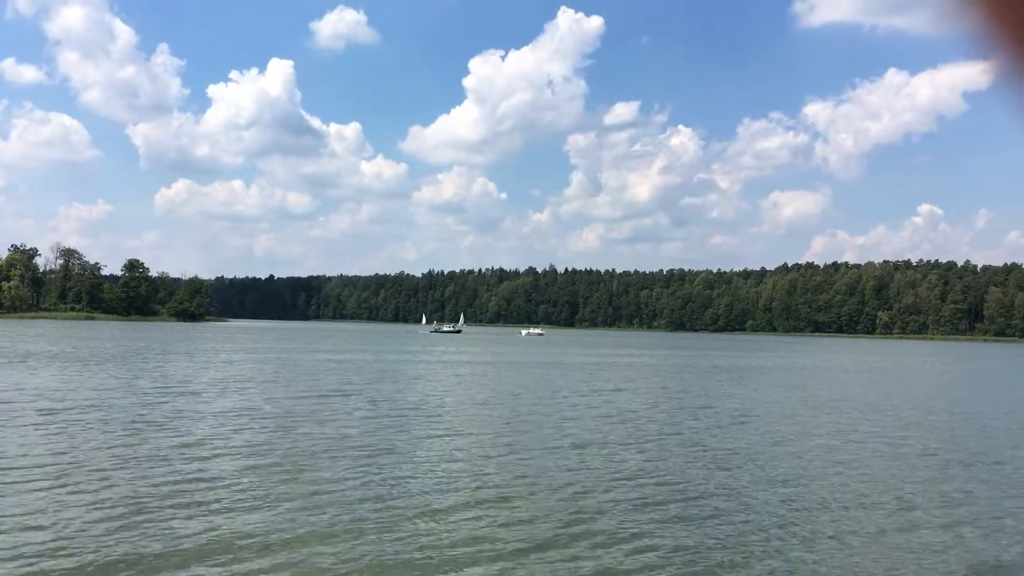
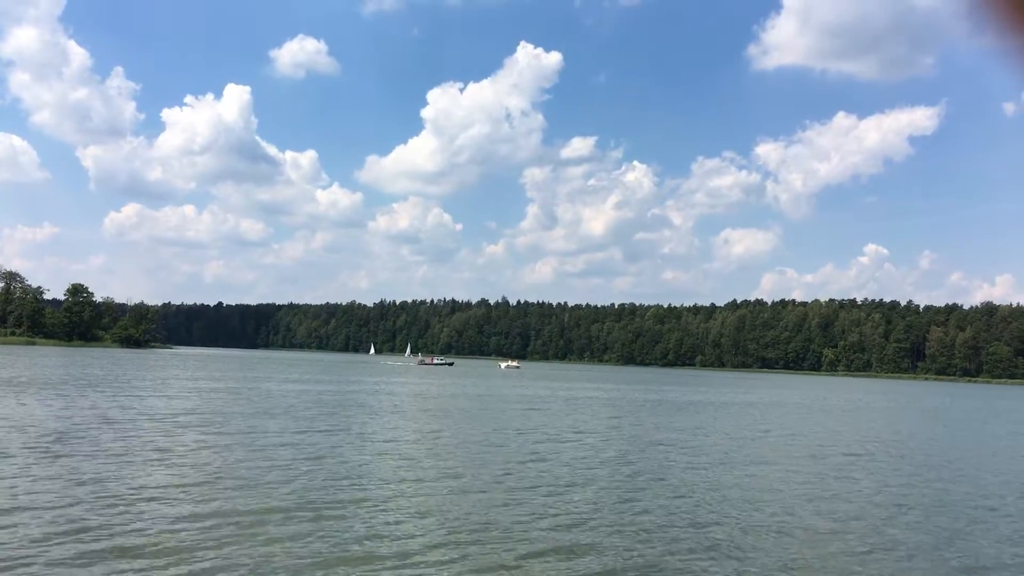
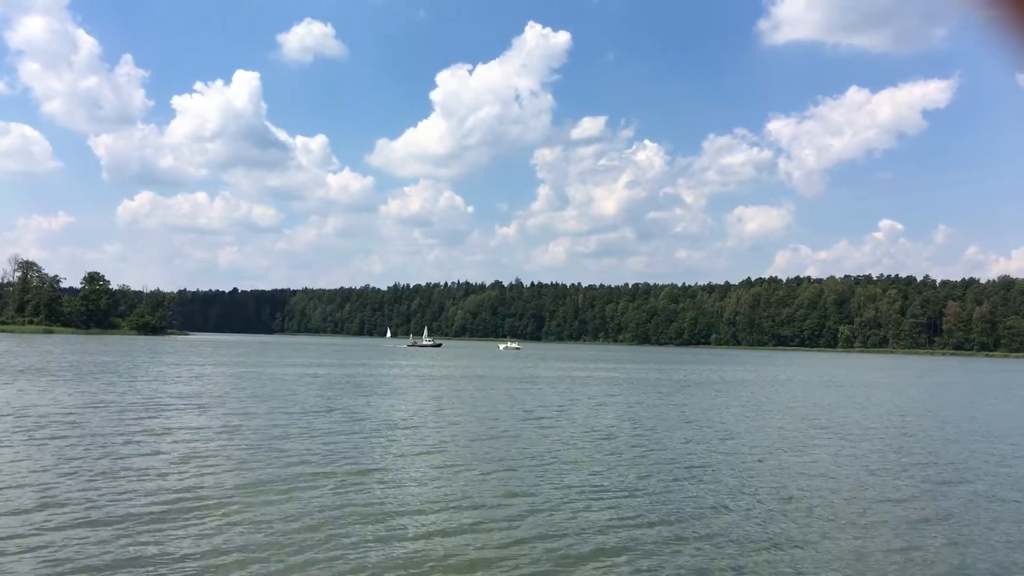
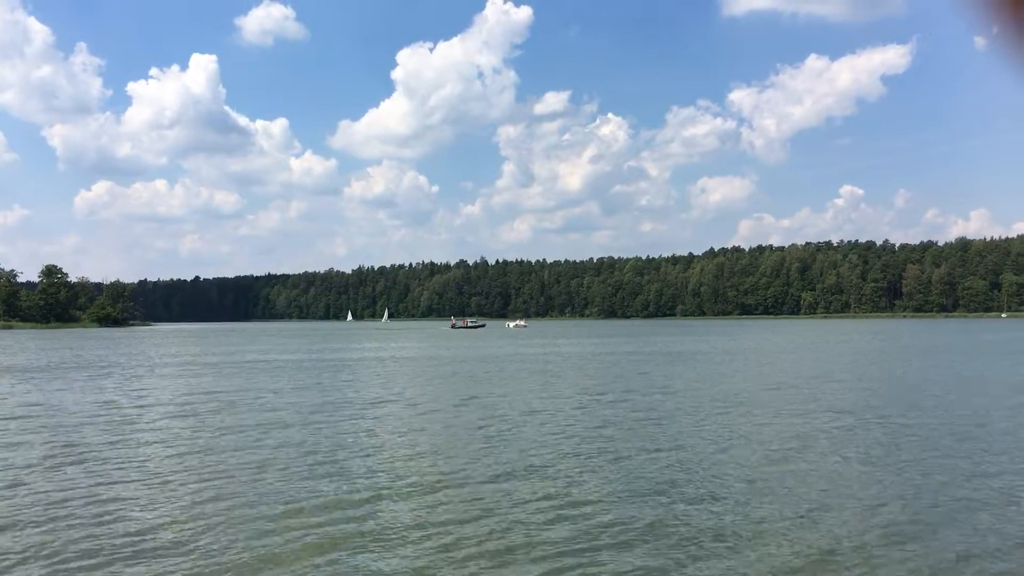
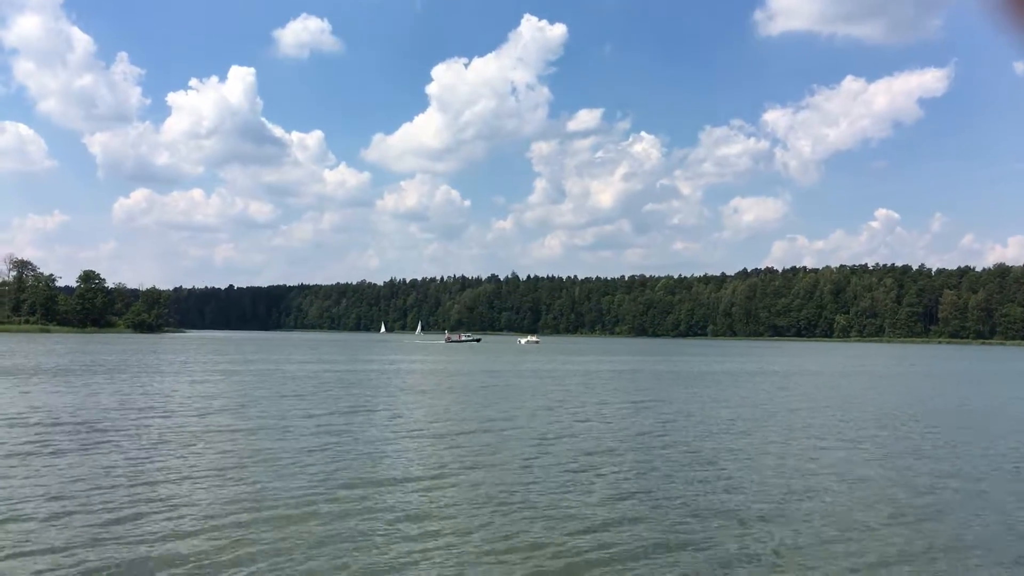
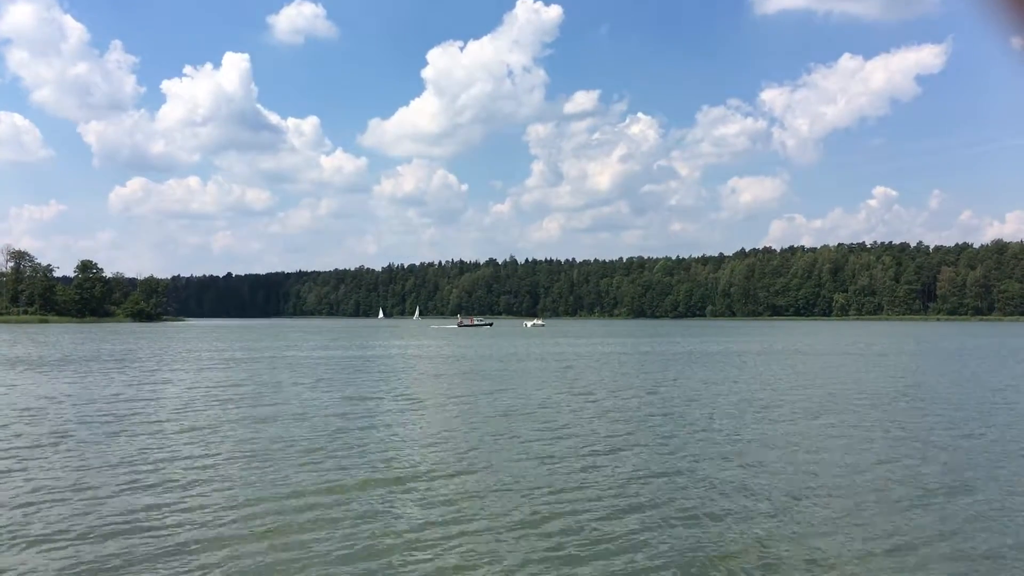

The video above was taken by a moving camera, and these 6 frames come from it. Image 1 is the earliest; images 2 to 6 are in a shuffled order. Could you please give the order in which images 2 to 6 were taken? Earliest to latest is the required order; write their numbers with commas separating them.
3, 2, 5, 6, 4
